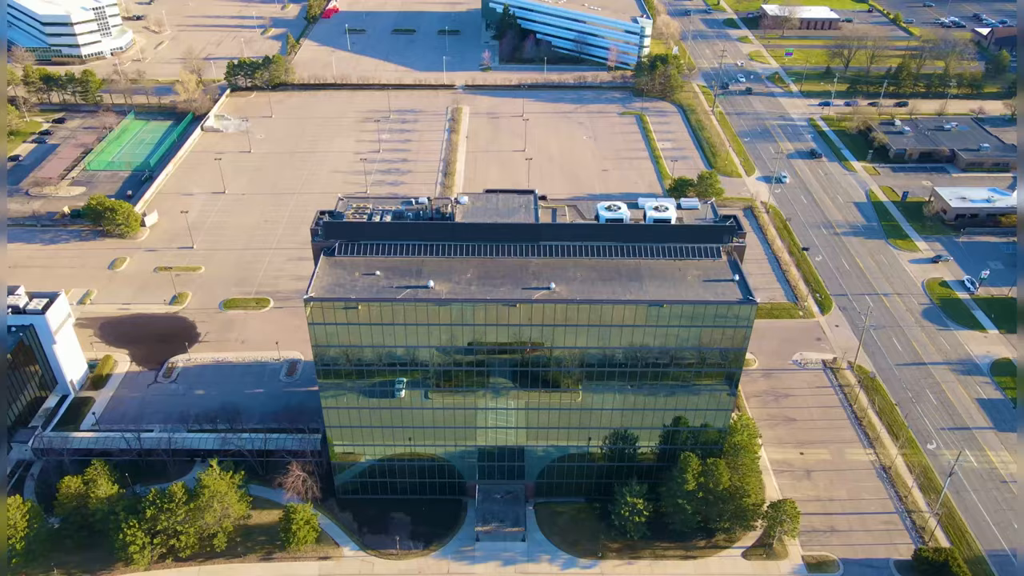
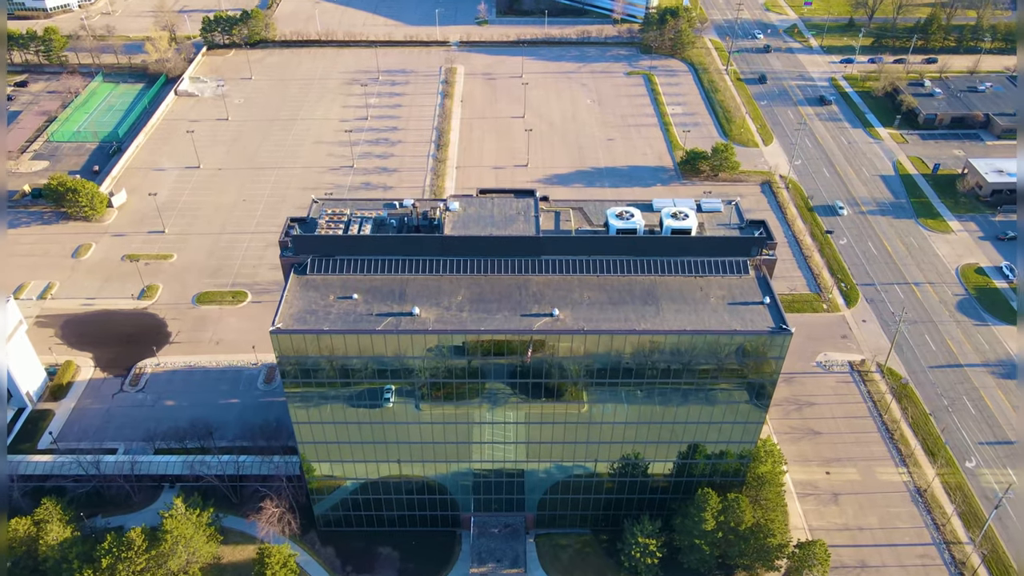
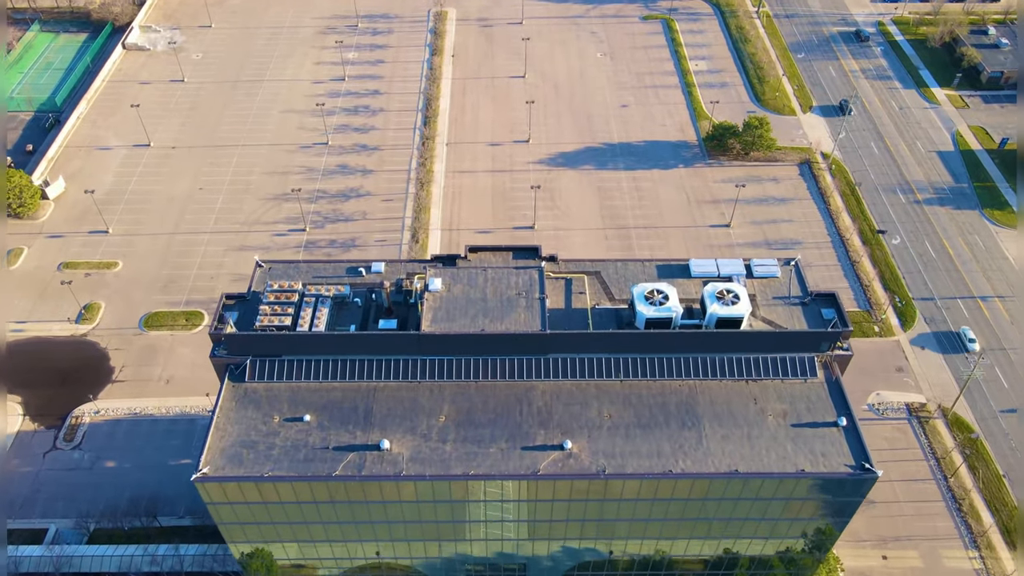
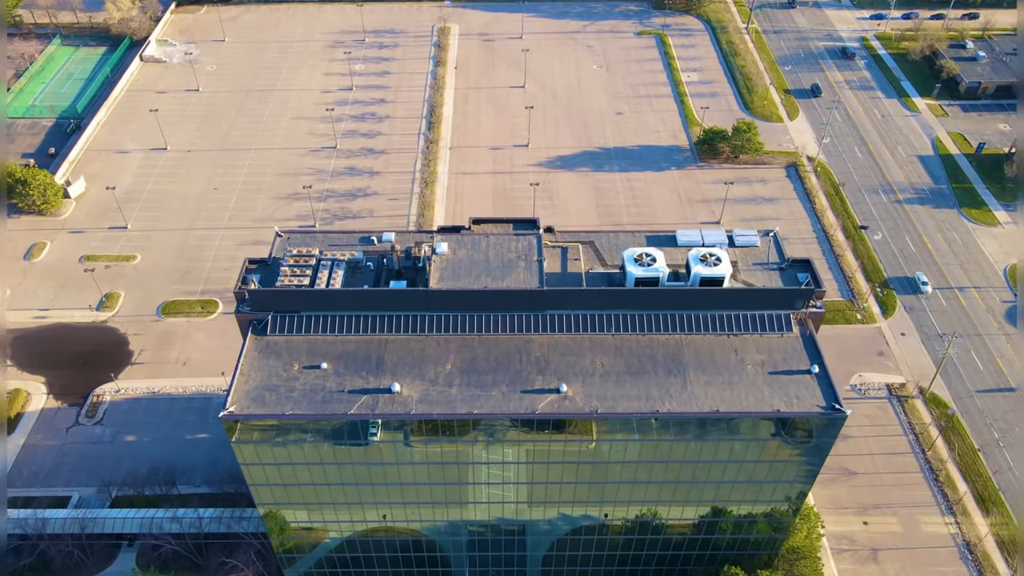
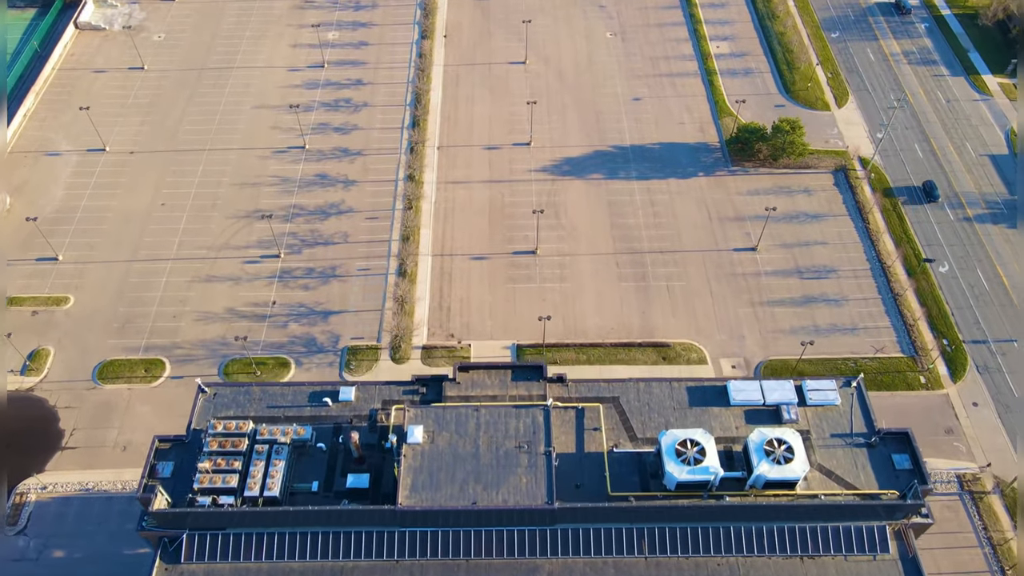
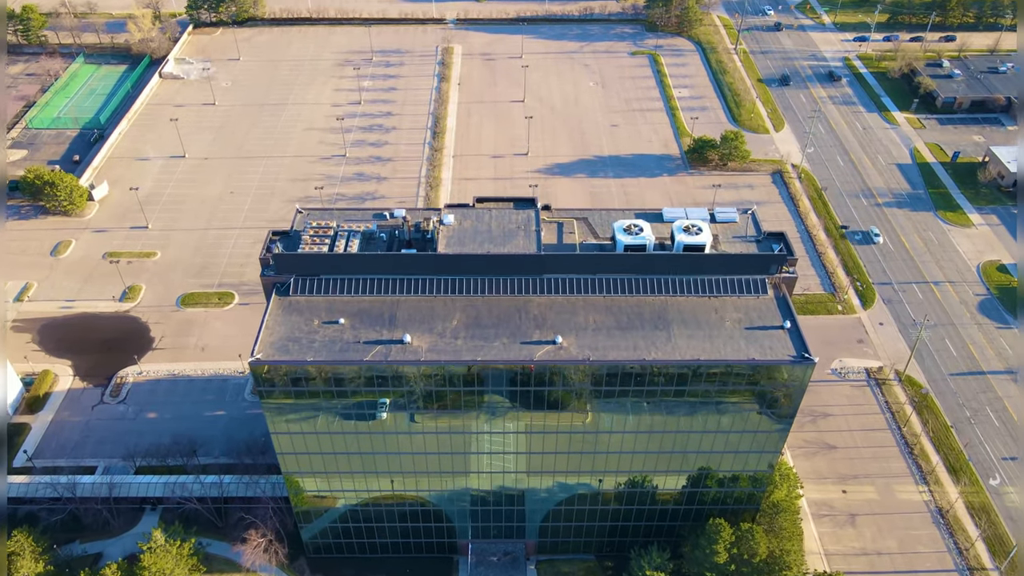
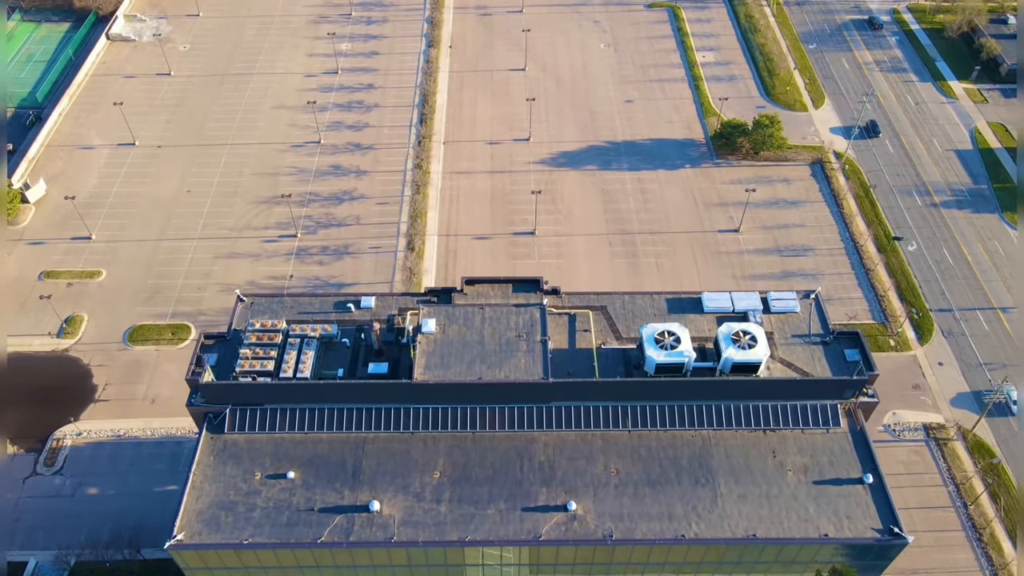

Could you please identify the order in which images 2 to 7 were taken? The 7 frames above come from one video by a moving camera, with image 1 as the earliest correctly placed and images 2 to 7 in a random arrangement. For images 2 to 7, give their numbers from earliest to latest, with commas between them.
2, 6, 4, 3, 7, 5
